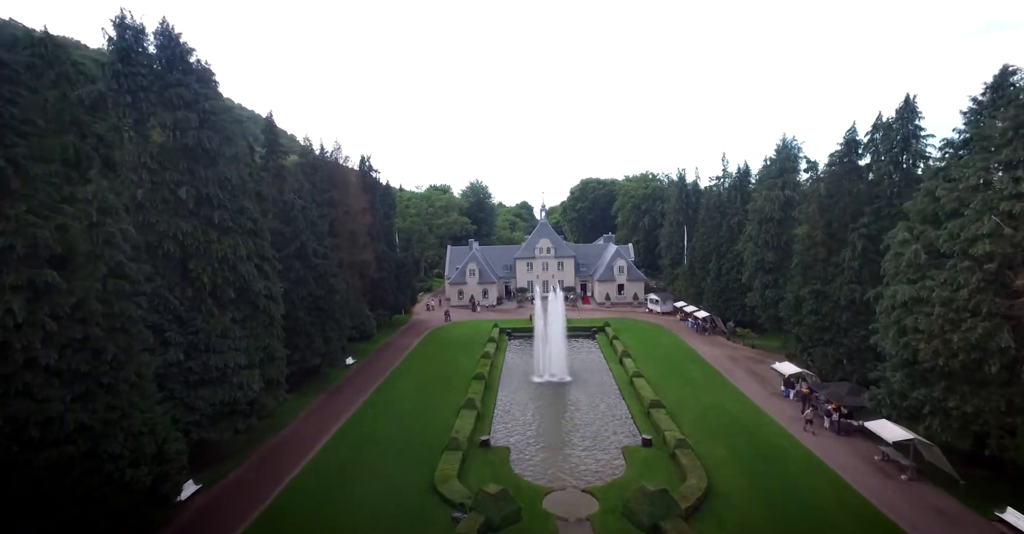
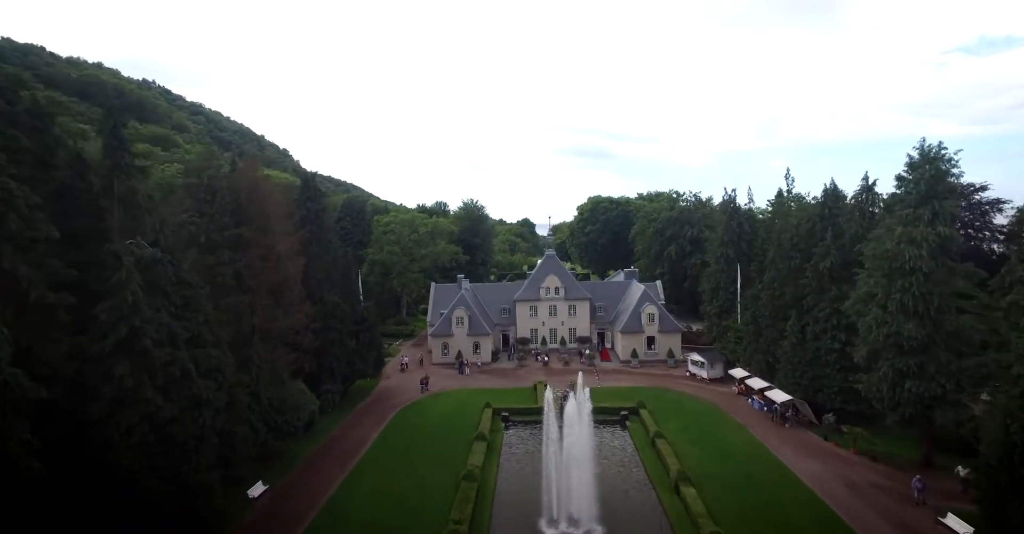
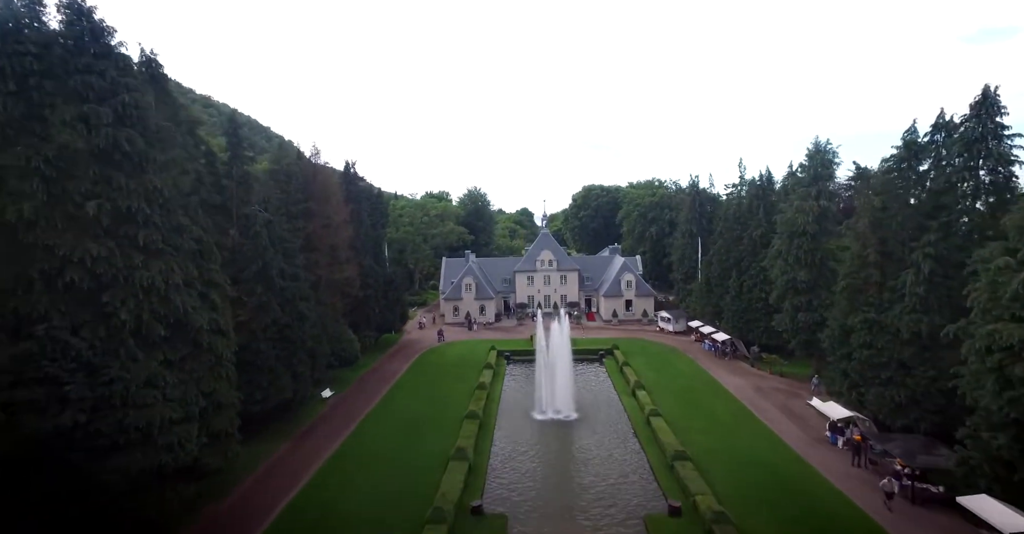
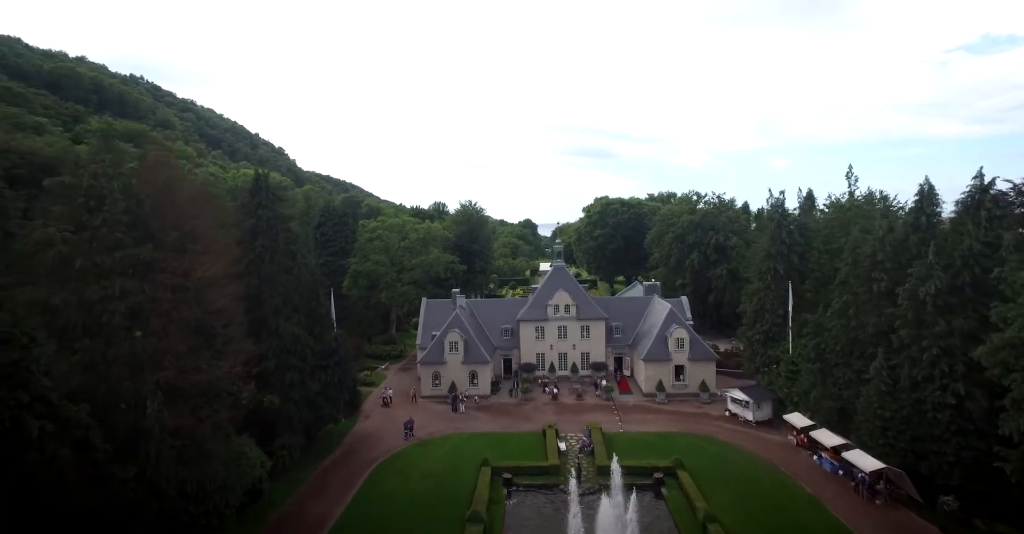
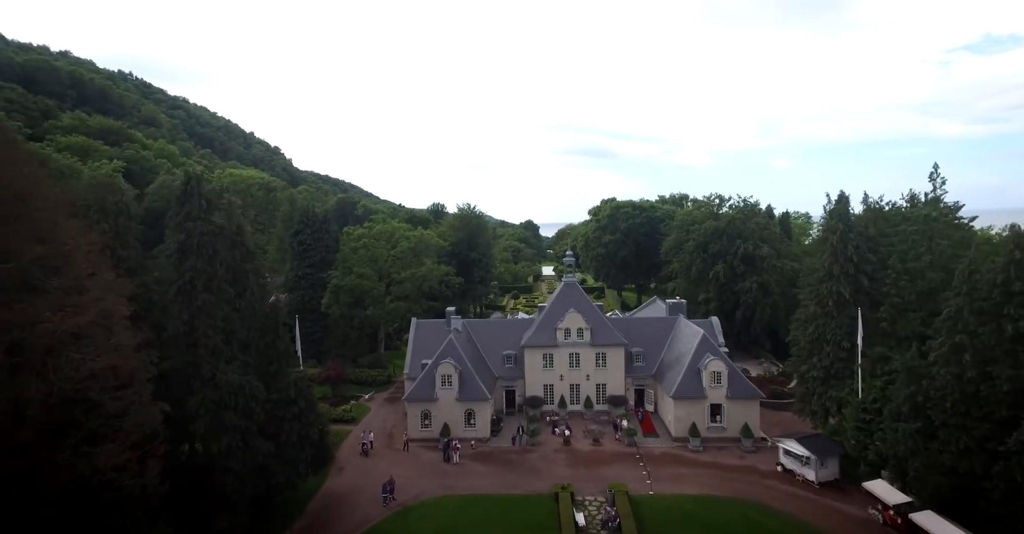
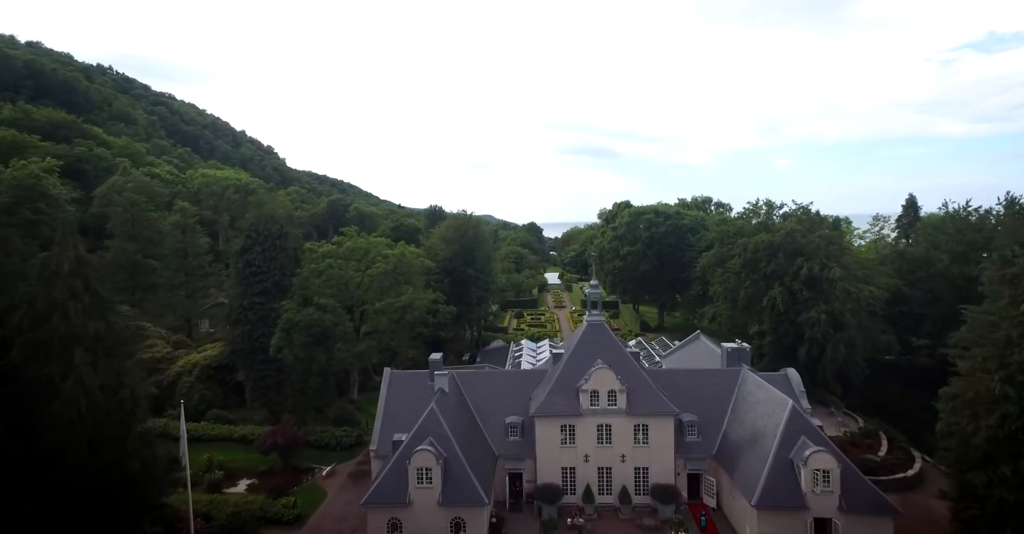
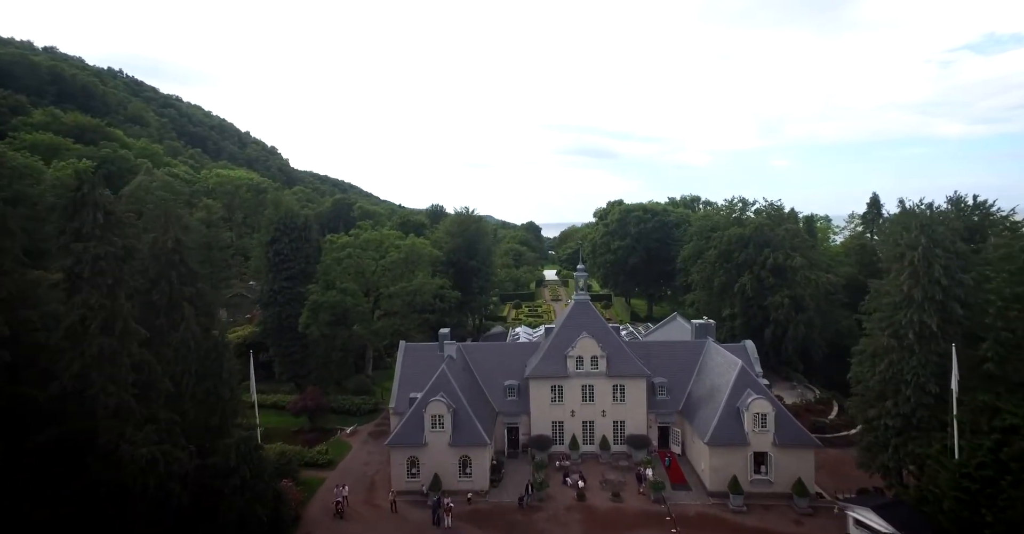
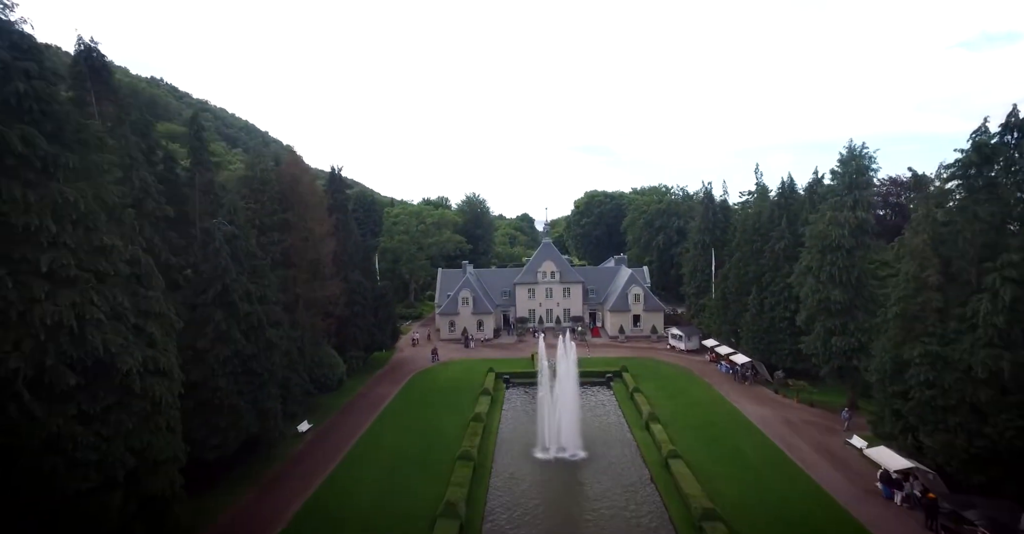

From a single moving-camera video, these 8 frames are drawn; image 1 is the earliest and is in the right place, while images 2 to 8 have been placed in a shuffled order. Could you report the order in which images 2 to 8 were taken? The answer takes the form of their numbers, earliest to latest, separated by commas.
3, 8, 2, 4, 5, 7, 6
